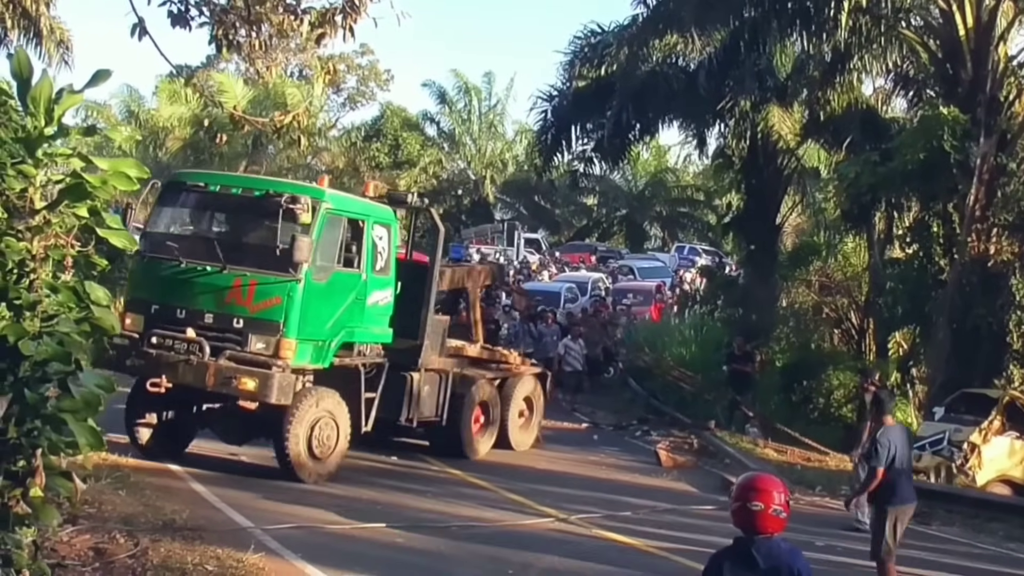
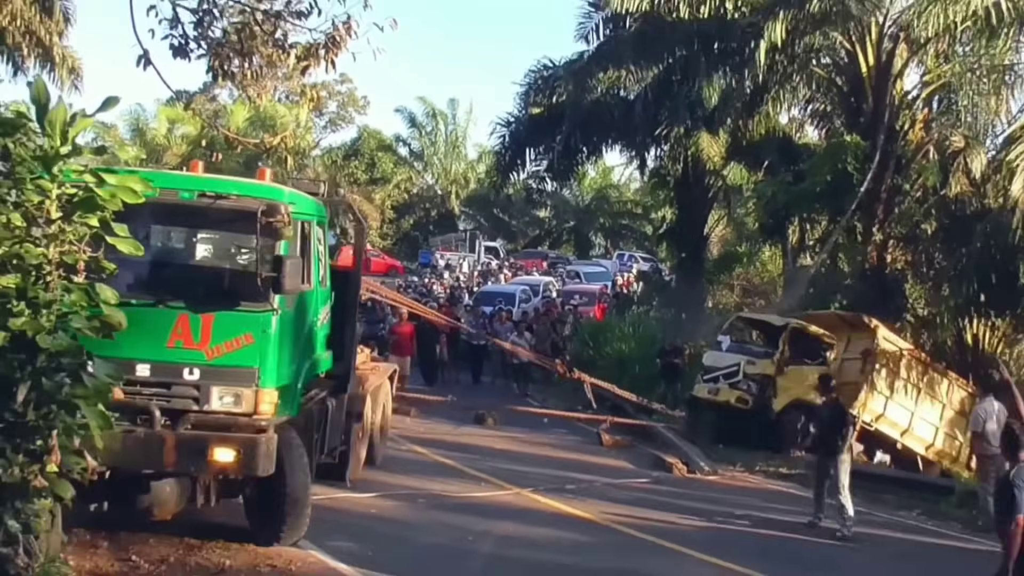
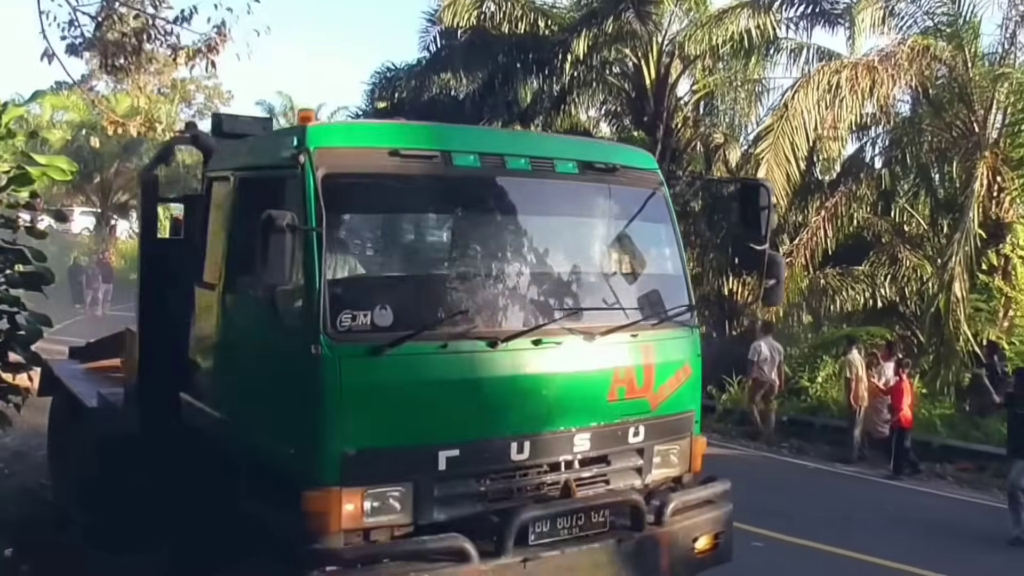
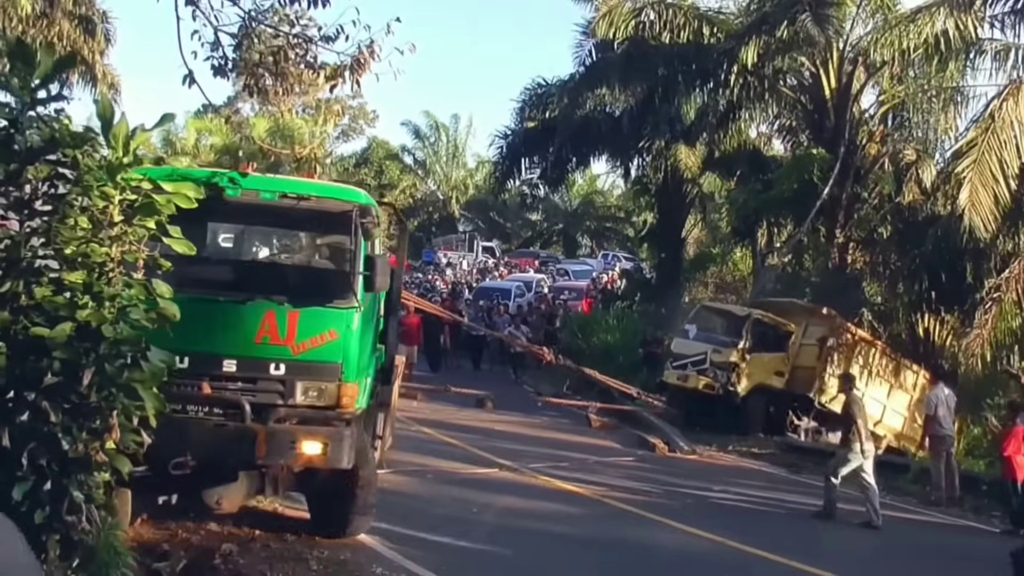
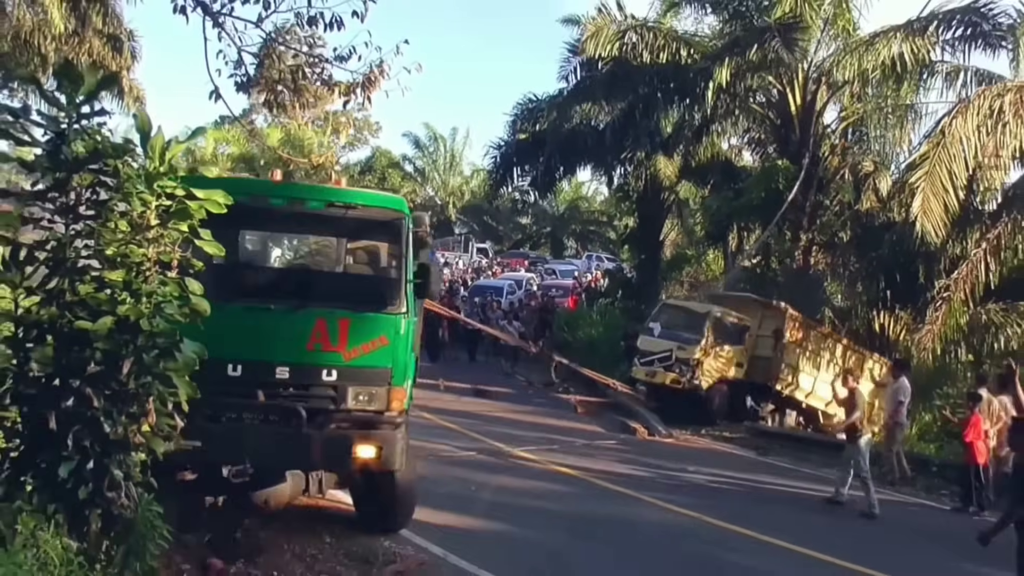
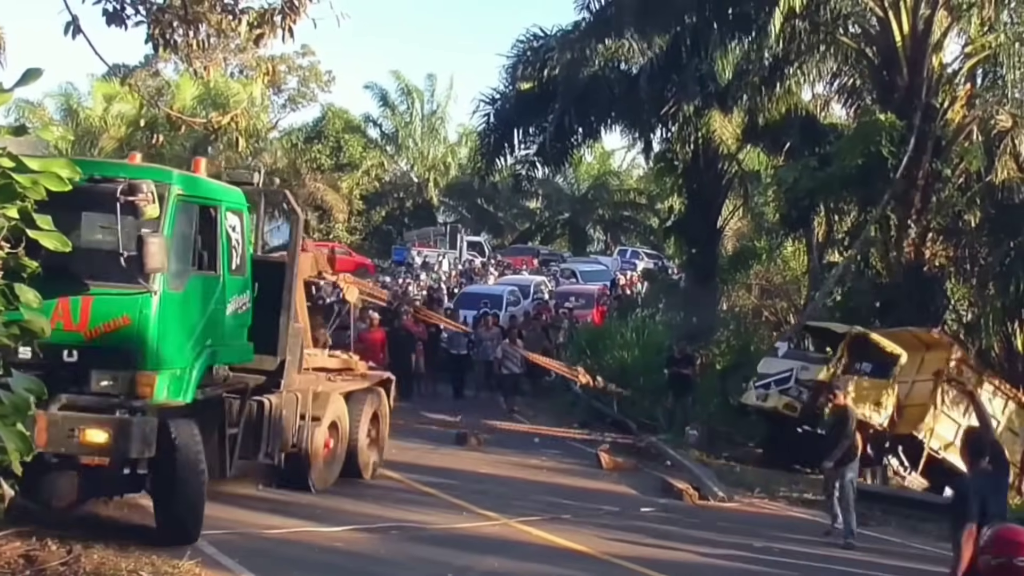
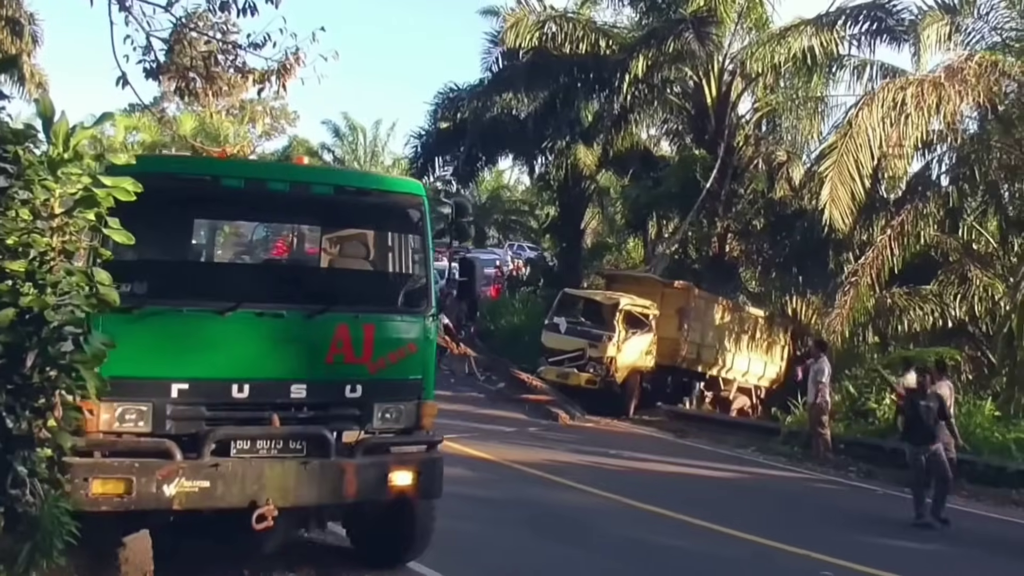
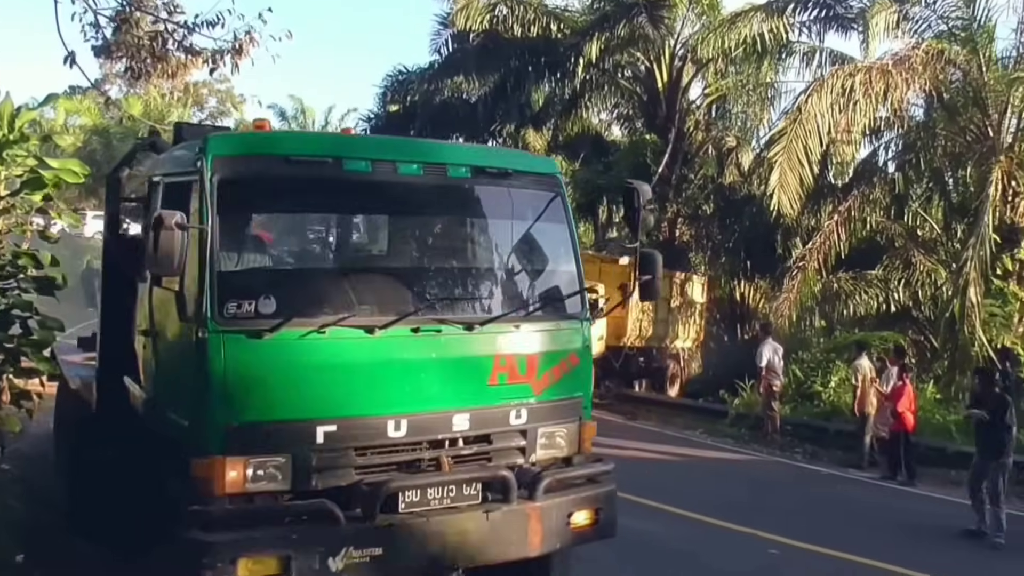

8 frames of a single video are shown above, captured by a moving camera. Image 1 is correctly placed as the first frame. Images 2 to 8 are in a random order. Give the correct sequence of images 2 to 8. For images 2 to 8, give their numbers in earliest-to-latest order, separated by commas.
6, 2, 4, 5, 7, 8, 3
